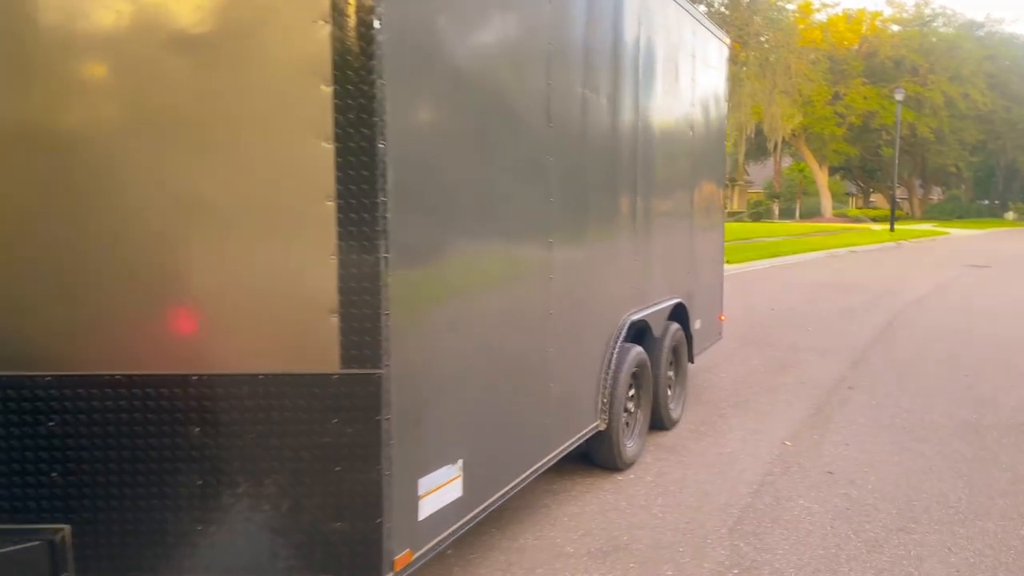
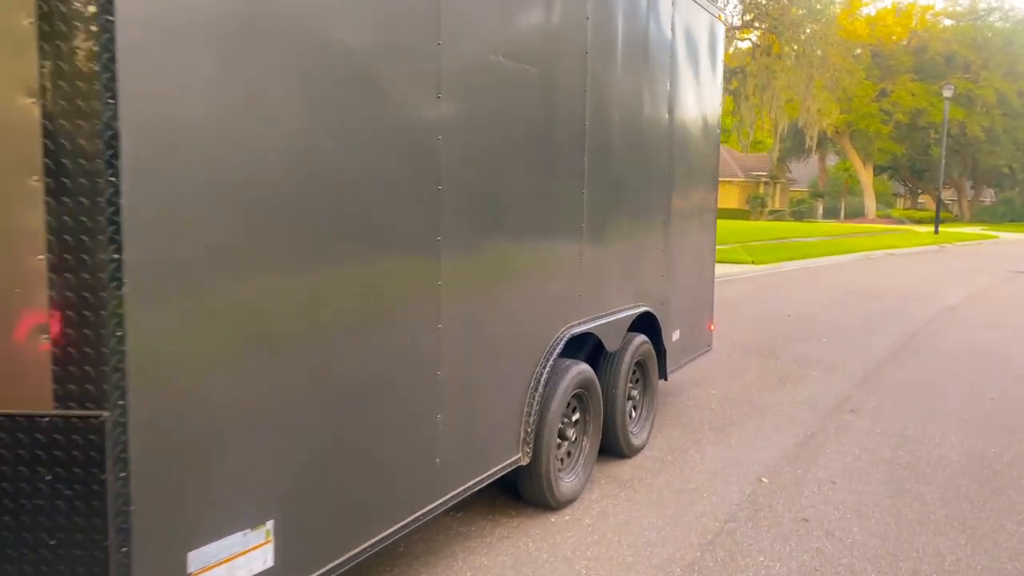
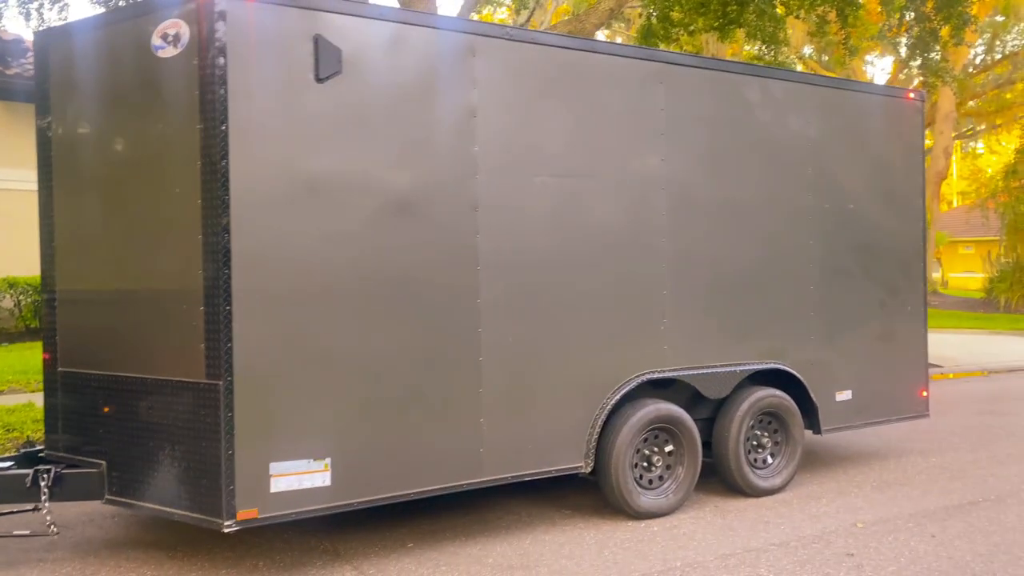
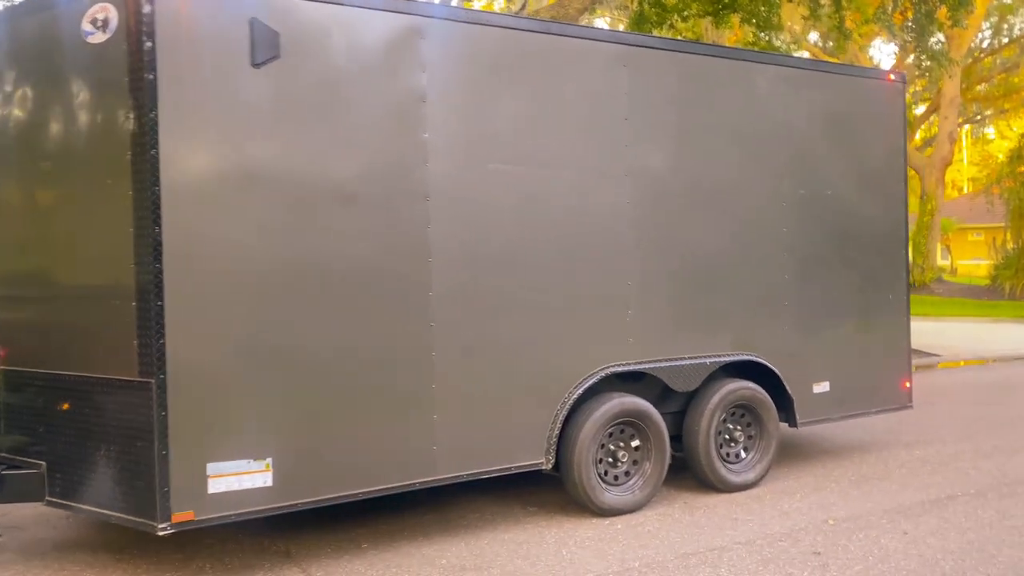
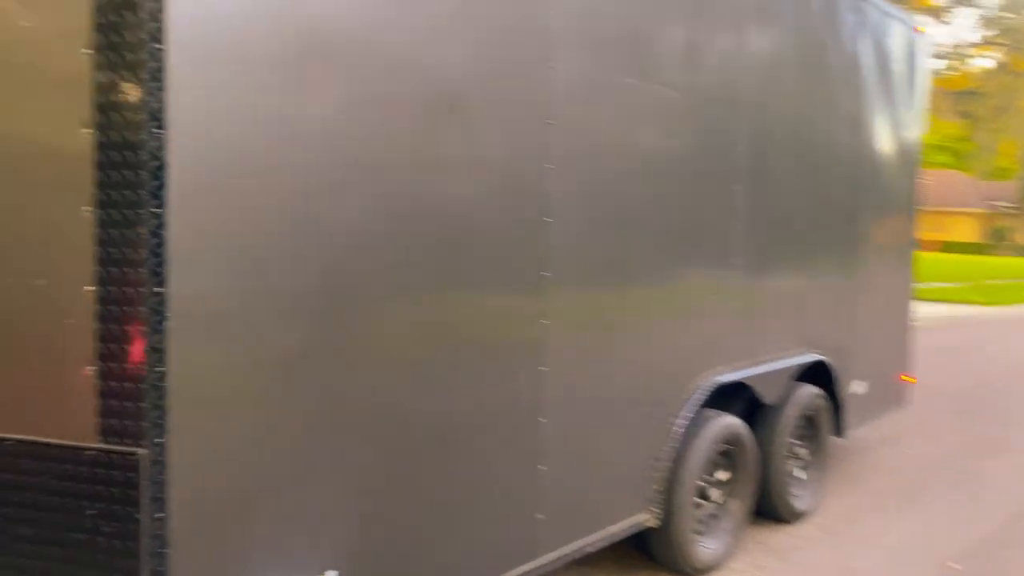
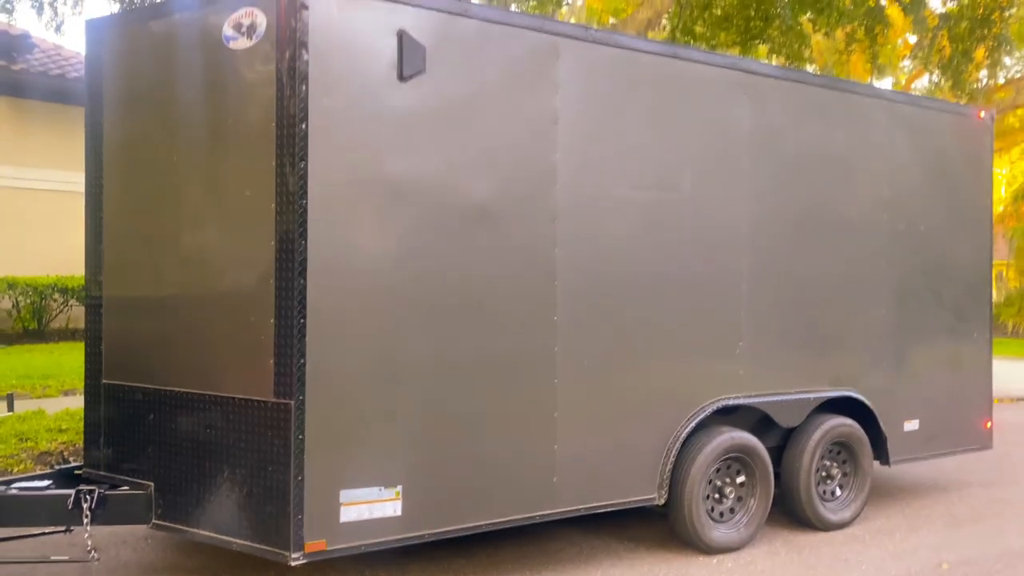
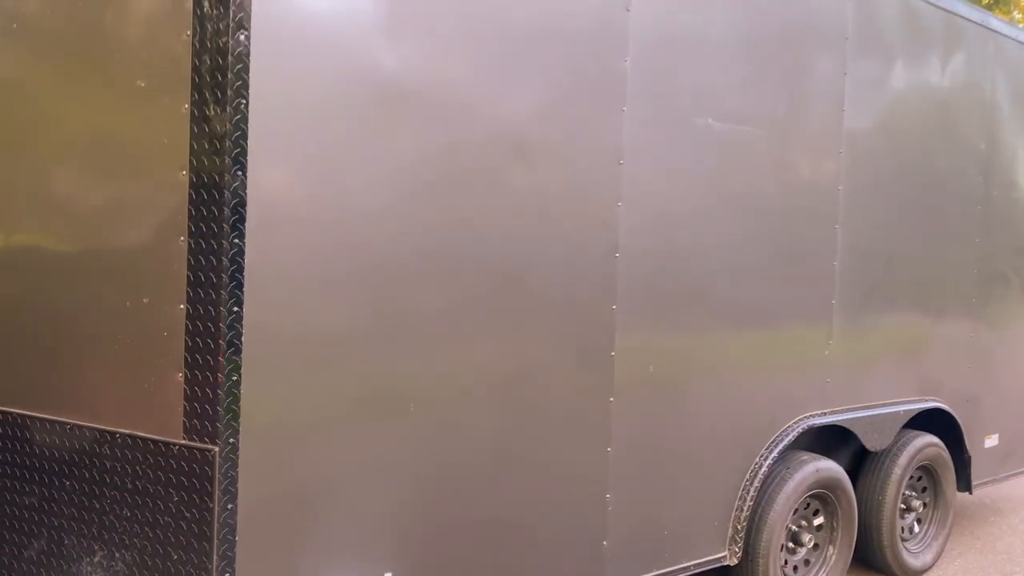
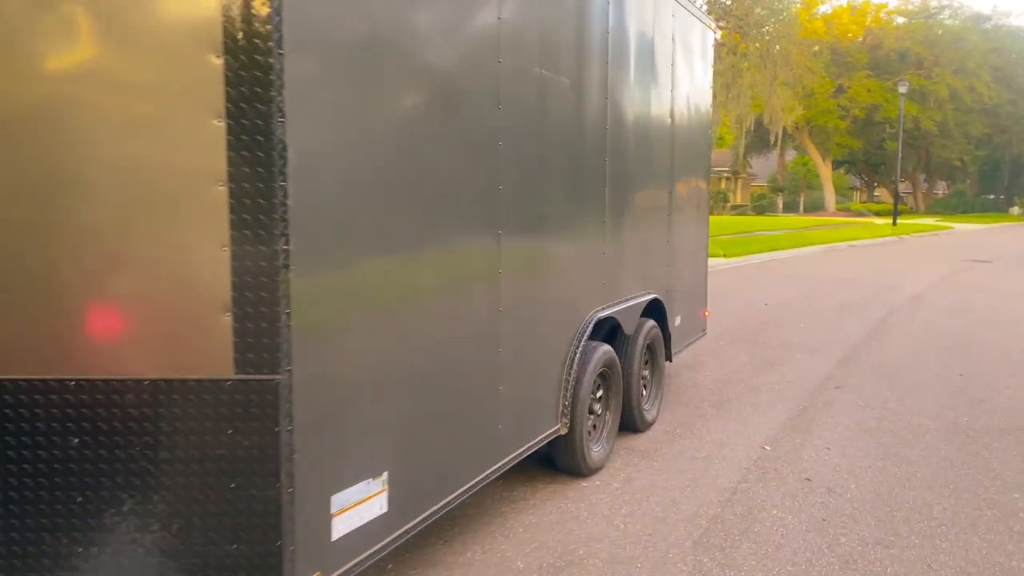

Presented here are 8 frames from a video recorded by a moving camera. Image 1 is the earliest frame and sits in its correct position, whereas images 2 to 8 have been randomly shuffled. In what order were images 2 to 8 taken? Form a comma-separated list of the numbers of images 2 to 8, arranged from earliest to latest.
8, 2, 5, 7, 6, 3, 4
